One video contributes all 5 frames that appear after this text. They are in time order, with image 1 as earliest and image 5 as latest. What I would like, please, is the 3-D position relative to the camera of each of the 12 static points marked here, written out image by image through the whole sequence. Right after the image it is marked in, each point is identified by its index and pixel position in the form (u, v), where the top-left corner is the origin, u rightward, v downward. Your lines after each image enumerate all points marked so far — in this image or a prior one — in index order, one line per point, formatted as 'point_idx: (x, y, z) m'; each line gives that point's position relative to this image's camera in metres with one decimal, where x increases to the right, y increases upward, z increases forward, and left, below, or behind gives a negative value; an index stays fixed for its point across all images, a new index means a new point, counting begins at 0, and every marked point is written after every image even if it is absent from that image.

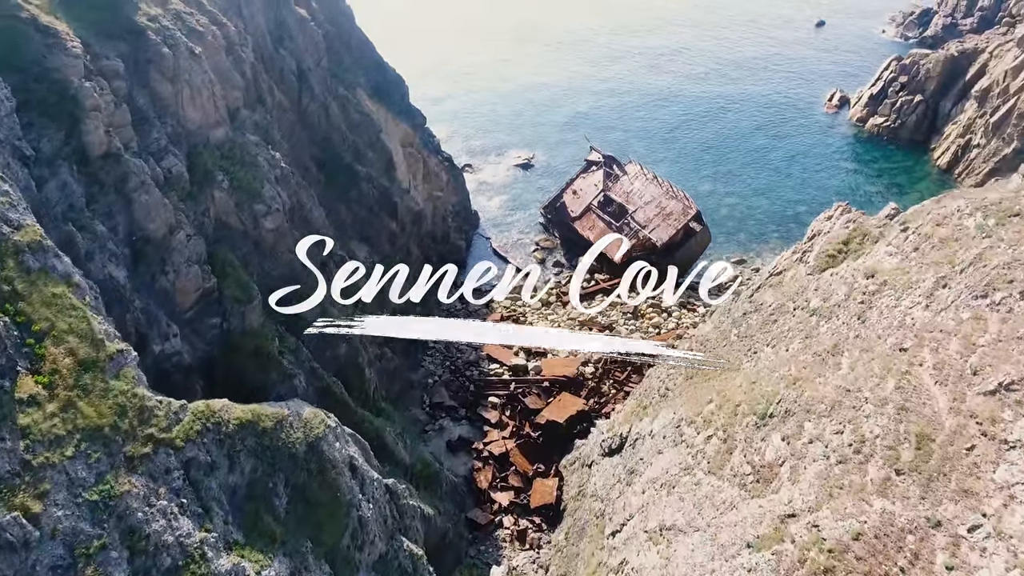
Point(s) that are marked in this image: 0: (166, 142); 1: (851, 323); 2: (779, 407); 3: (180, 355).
0: (-8.3, +3.5, +15.4) m
1: (+7.7, -0.8, +14.6) m
2: (+5.9, -2.6, +14.3) m
3: (-7.2, -1.5, +13.9) m
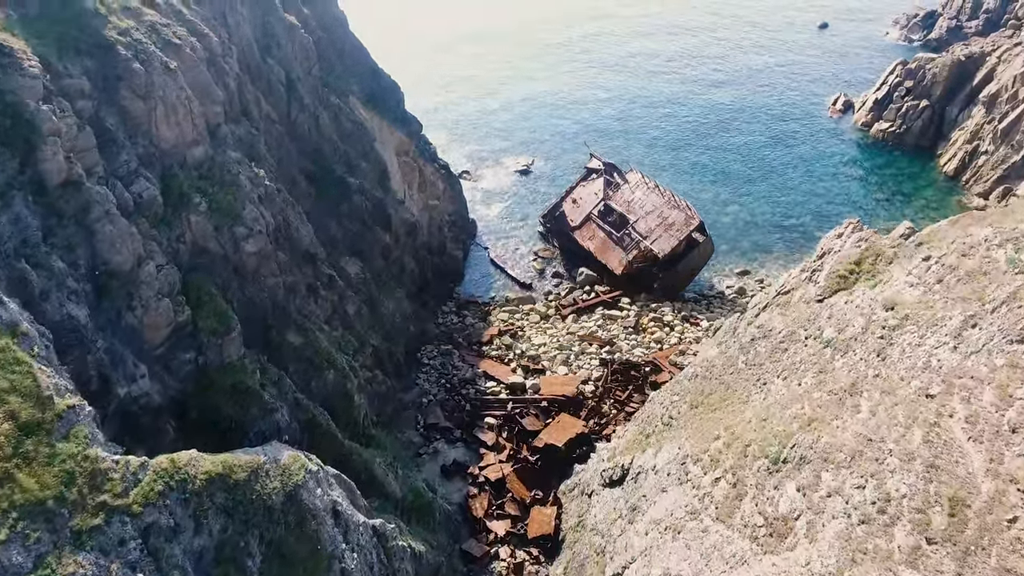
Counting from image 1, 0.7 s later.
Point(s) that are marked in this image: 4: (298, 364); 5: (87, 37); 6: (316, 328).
0: (-8.4, +2.8, +14.5) m
1: (+7.6, -1.5, +13.6) m
2: (+5.8, -3.4, +13.3) m
3: (-7.3, -2.2, +12.9) m
4: (-6.1, -2.2, +18.3) m
5: (-9.7, +5.7, +14.7) m
6: (-6.0, -1.3, +19.9) m
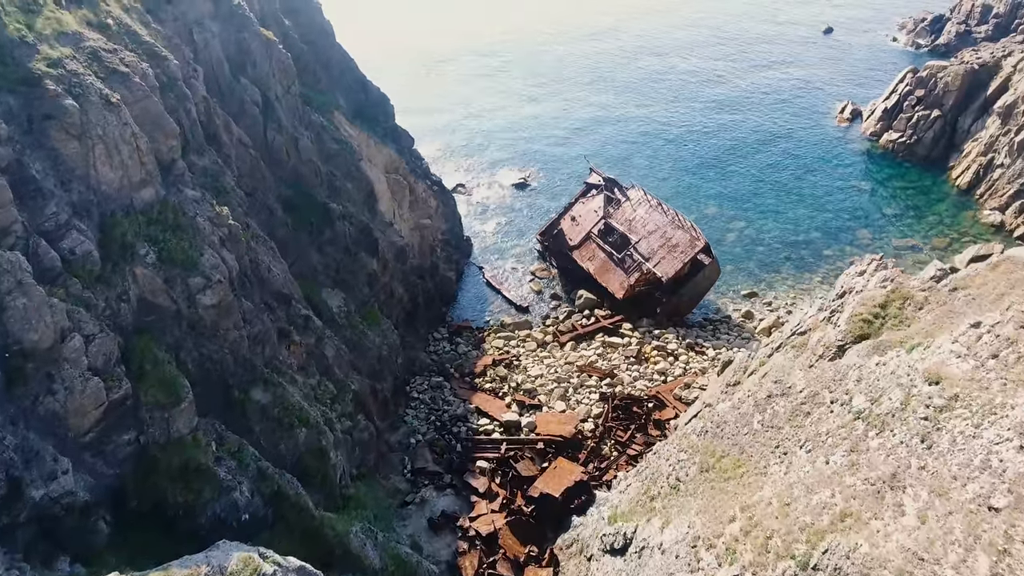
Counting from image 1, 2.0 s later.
0: (-8.7, +1.4, +12.6) m
1: (+7.3, -2.9, +11.7) m
2: (+5.5, -4.7, +11.5) m
3: (-7.5, -3.5, +11.1) m
4: (-6.3, -3.5, +16.4) m
5: (-9.9, +4.4, +12.8) m
6: (-6.2, -2.6, +18.0) m
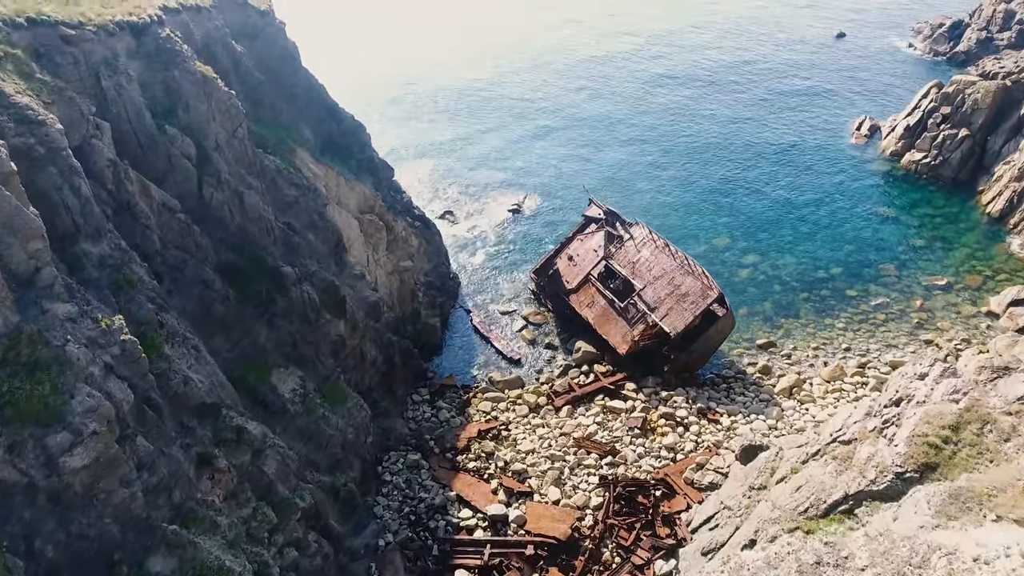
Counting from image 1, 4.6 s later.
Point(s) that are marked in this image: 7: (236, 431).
0: (-9.2, -1.4, +8.7) m
1: (+6.8, -5.7, +7.9) m
2: (+5.0, -7.6, +7.7) m
3: (-8.1, -6.4, +7.2) m
4: (-6.8, -6.3, +12.6) m
5: (-10.4, +1.6, +9.0) m
6: (-6.8, -5.4, +14.2) m
7: (-7.1, -3.7, +16.6) m
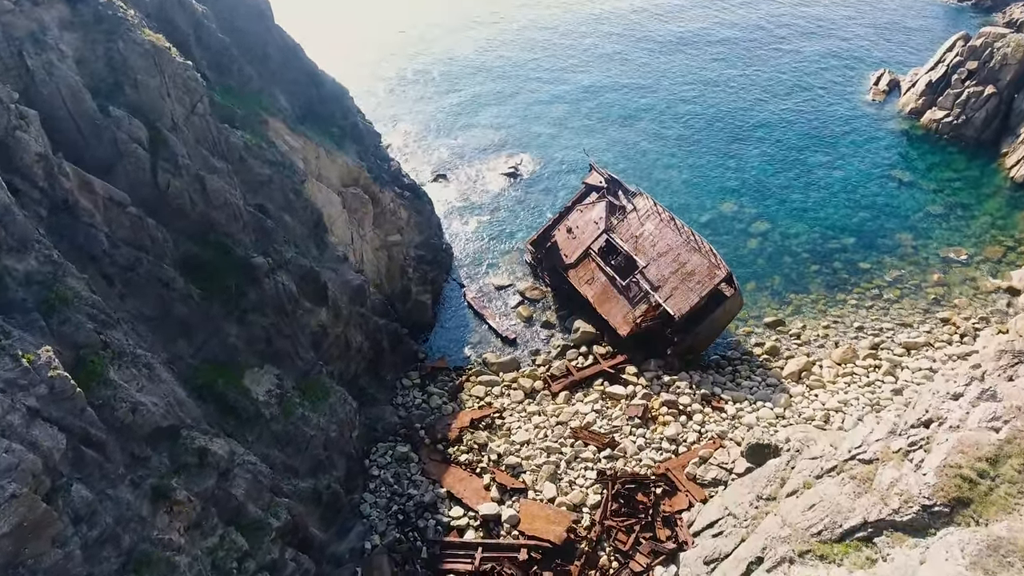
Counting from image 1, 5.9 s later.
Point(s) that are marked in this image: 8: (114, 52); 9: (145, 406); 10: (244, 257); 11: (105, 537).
0: (-9.4, -2.3, +7.1) m
1: (+6.5, -6.7, +6.6) m
2: (+4.8, -8.5, +6.5) m
3: (-8.3, -7.3, +6.0) m
4: (-7.1, -6.8, +11.3) m
5: (-10.7, +0.7, +7.0) m
6: (-7.0, -5.8, +12.9) m
7: (-7.4, -3.9, +15.1) m
8: (-10.8, +6.7, +17.7) m
9: (-8.0, -2.5, +14.0) m
10: (-8.1, +0.9, +19.4) m
11: (-7.6, -4.7, +12.1) m
